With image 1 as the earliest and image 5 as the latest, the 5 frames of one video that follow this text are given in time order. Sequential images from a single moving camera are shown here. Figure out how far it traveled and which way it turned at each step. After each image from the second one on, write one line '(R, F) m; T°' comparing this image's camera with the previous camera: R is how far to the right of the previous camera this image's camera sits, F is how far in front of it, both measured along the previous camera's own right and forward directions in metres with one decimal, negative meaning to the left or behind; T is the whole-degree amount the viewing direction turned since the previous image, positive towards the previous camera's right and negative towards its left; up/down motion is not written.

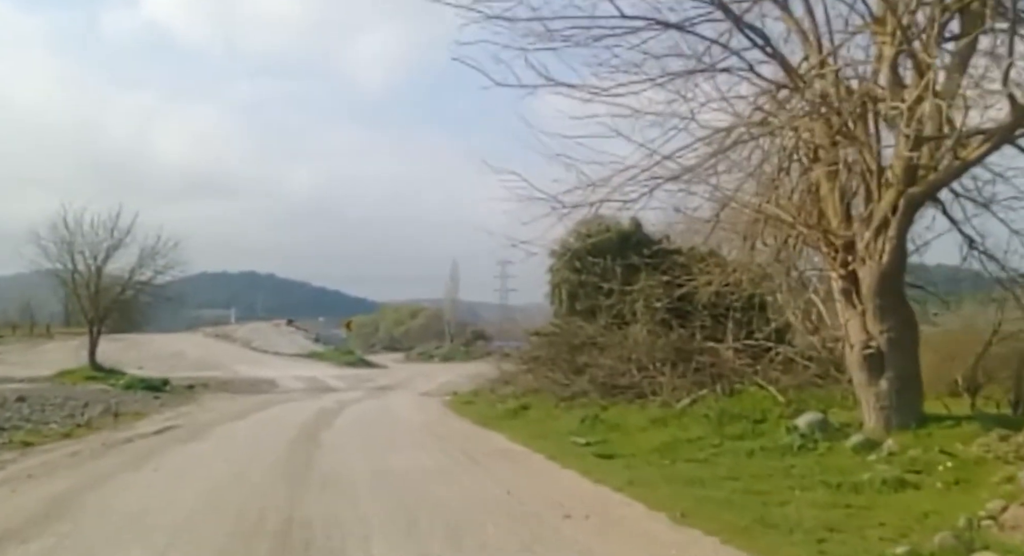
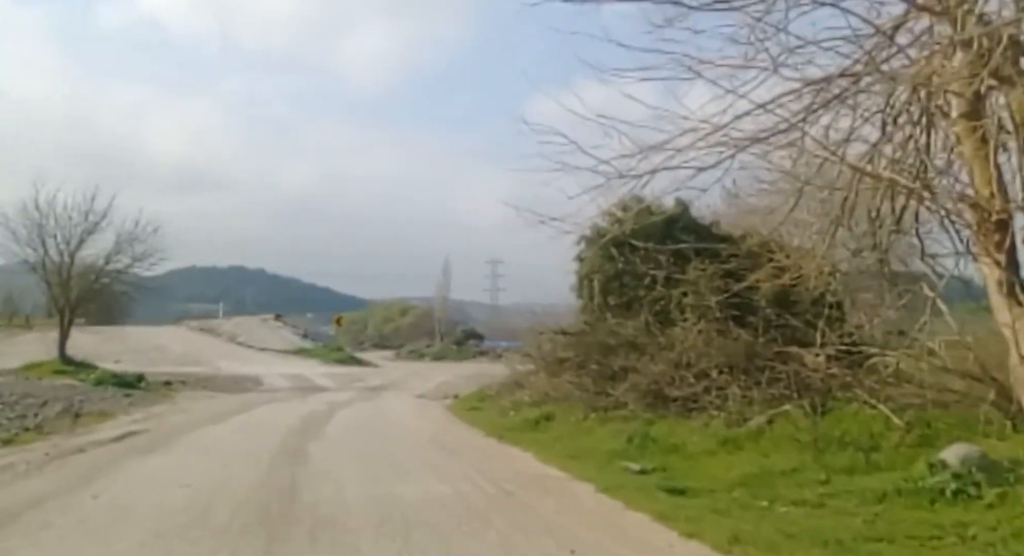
(-0.7, +3.5) m; +1°
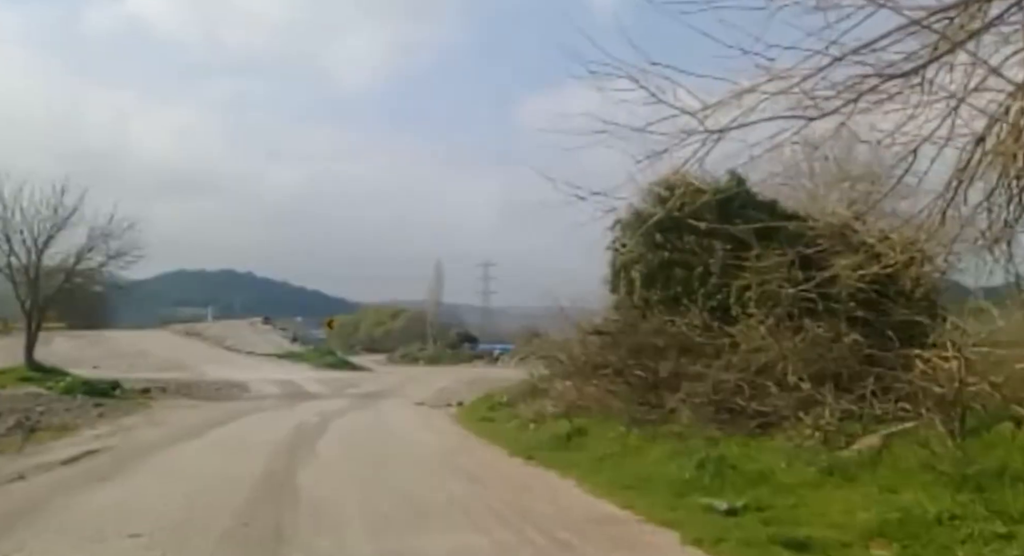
(-0.6, +3.2) m; +1°
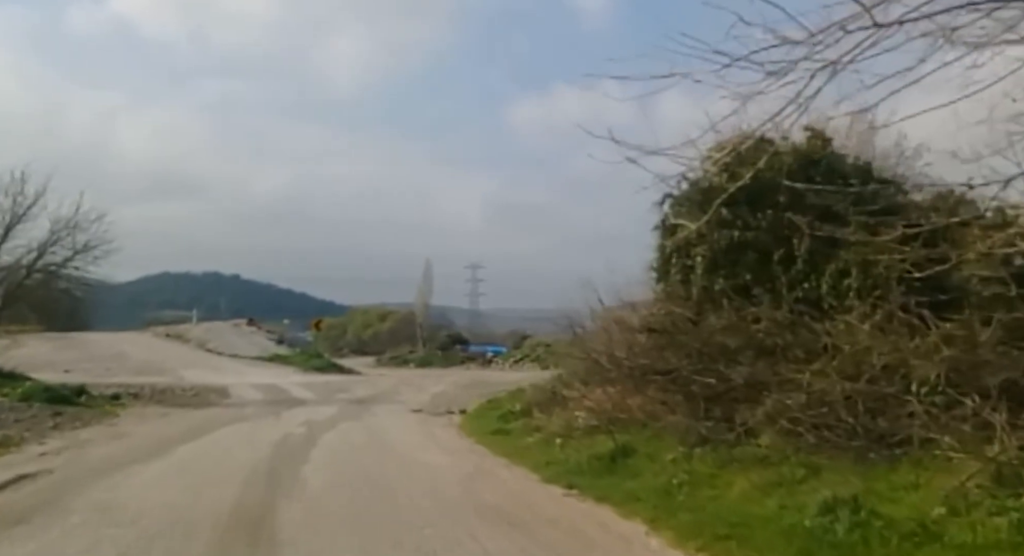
(-0.6, +3.4) m; +1°
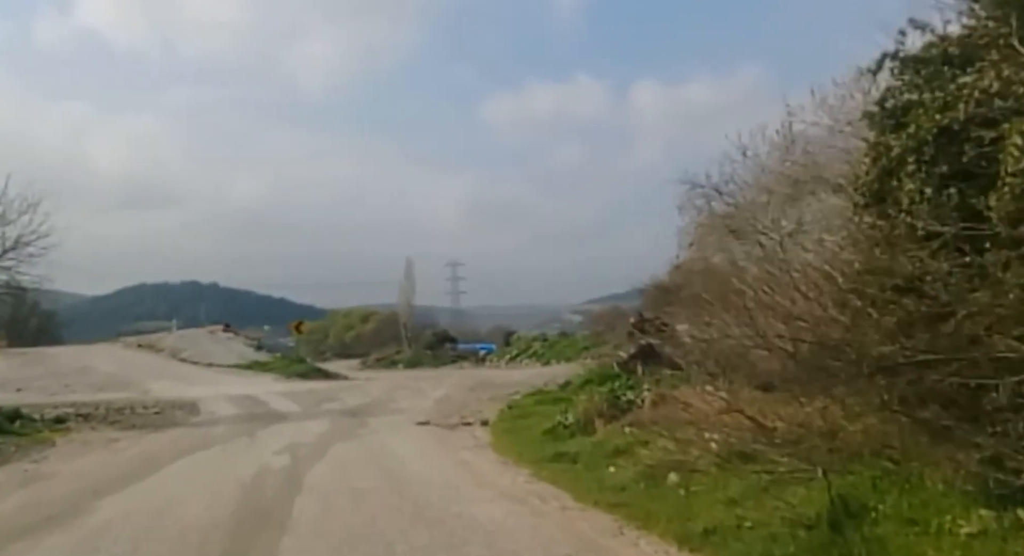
(-1.2, +6.6) m; +1°
